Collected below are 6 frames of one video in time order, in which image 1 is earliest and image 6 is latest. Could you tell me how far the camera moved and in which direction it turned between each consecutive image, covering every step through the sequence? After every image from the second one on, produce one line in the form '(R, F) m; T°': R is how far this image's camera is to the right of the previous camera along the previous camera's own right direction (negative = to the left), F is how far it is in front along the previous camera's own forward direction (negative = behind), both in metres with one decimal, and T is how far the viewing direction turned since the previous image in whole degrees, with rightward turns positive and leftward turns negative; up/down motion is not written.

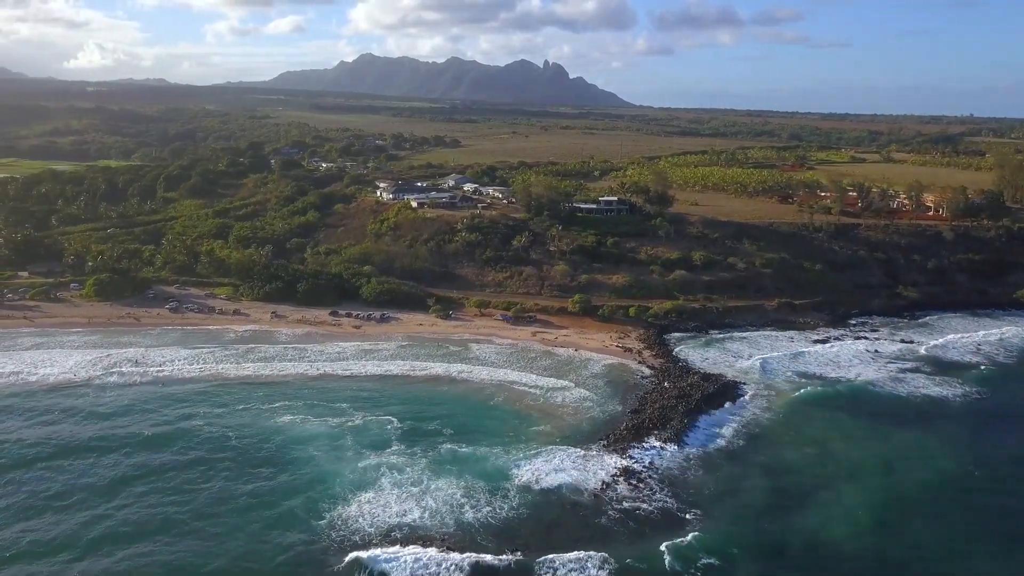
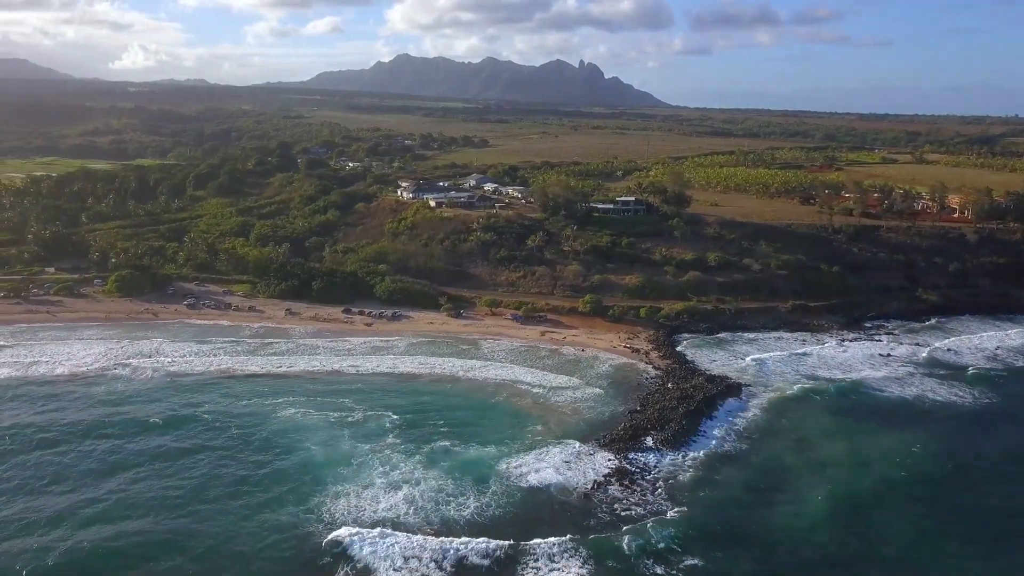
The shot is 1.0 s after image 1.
(+1.0, 0.0) m; -2°
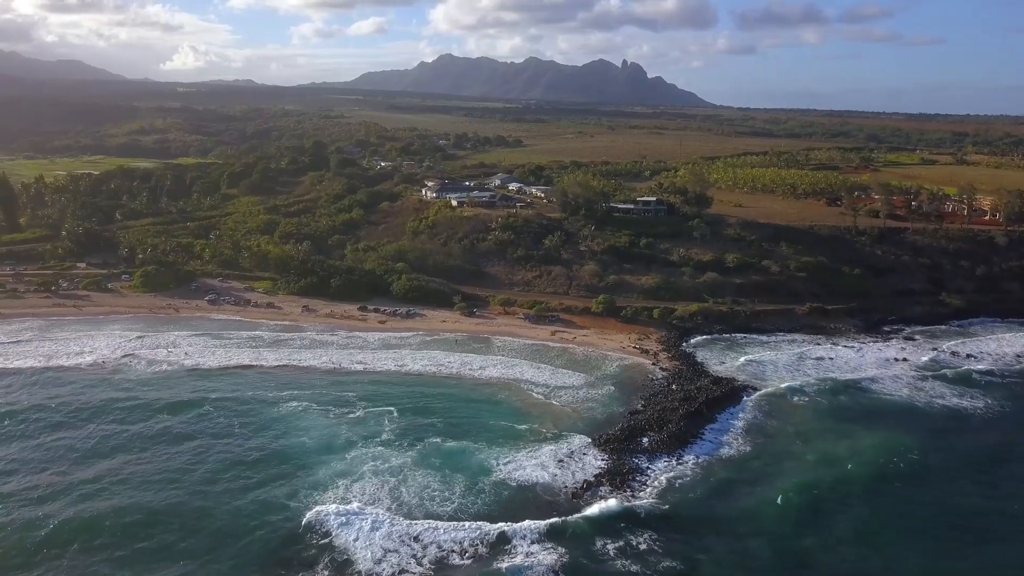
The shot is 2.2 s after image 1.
(+1.2, 0.0) m; -2°
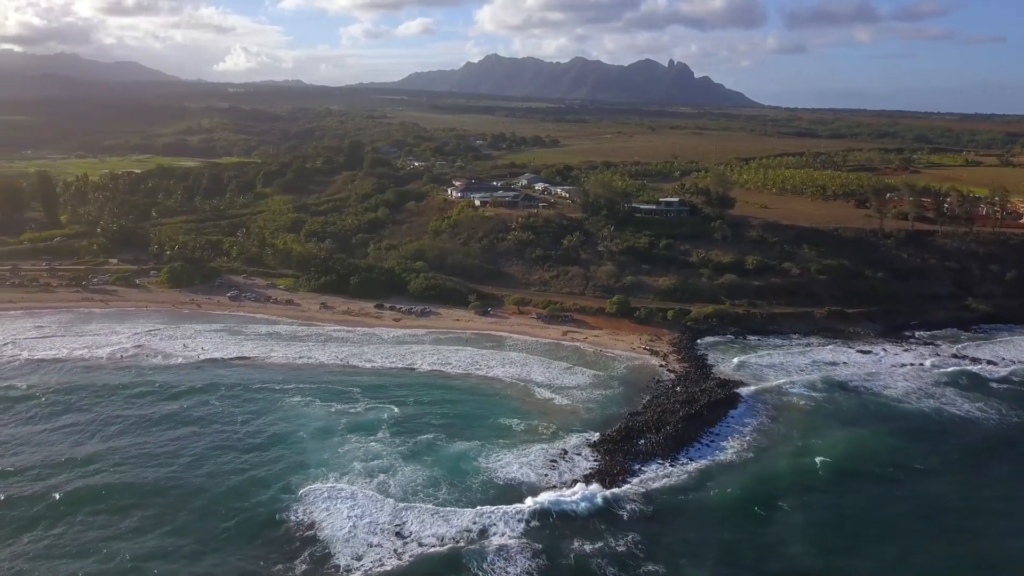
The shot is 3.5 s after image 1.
(+1.3, -0.1) m; -3°
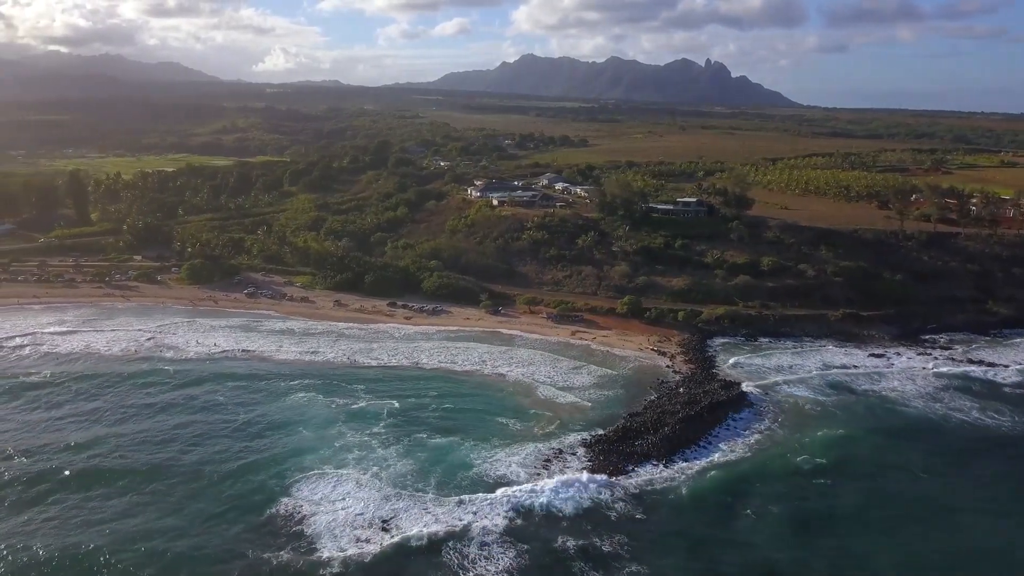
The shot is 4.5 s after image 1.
(+1.0, -0.1) m; -2°
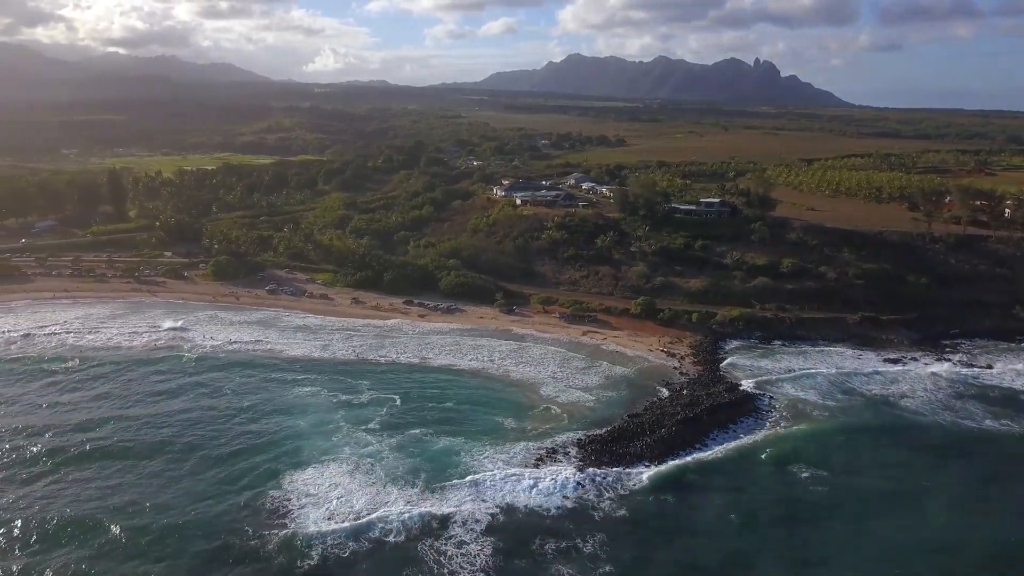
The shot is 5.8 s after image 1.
(+1.3, -0.1) m; -3°
